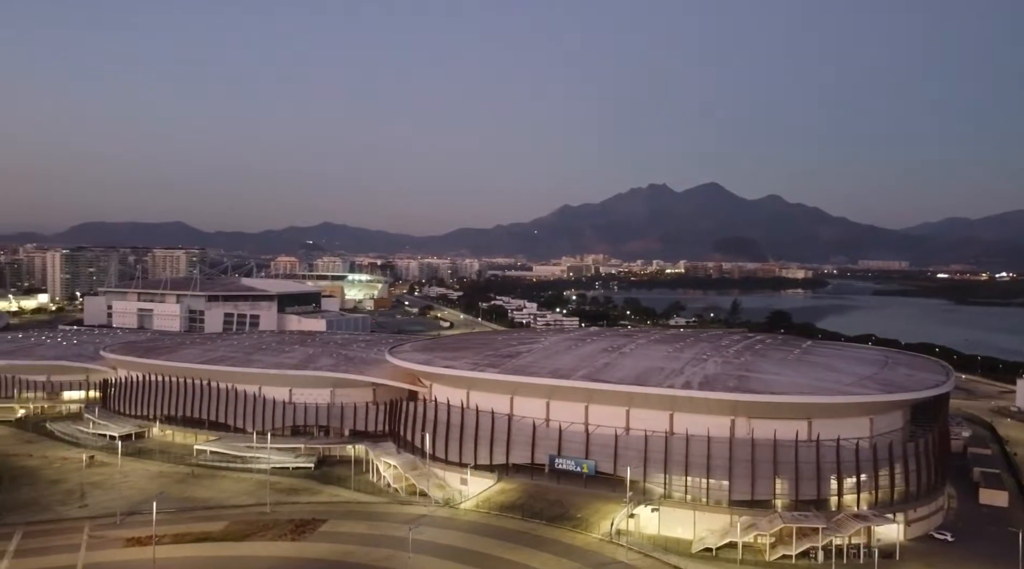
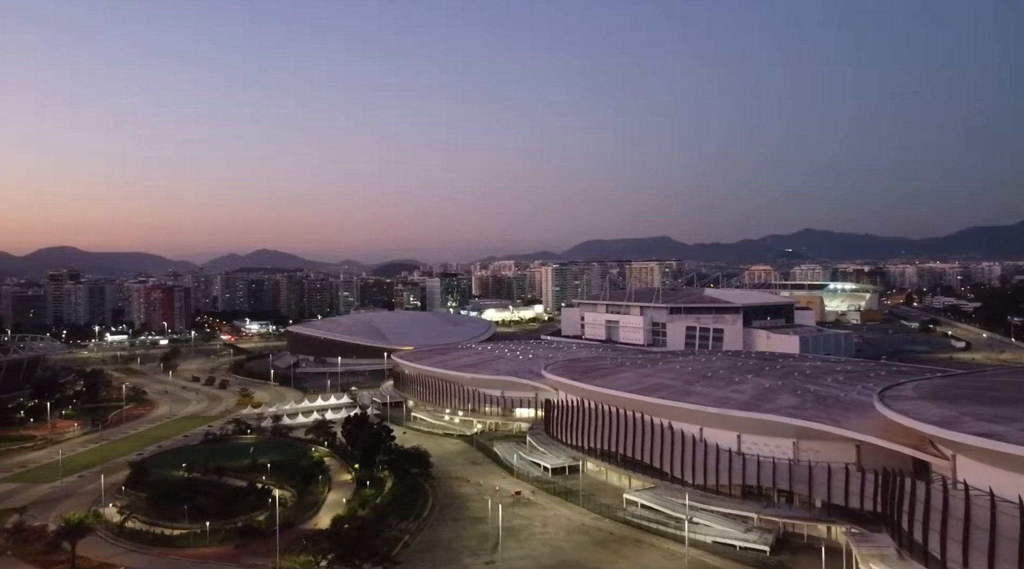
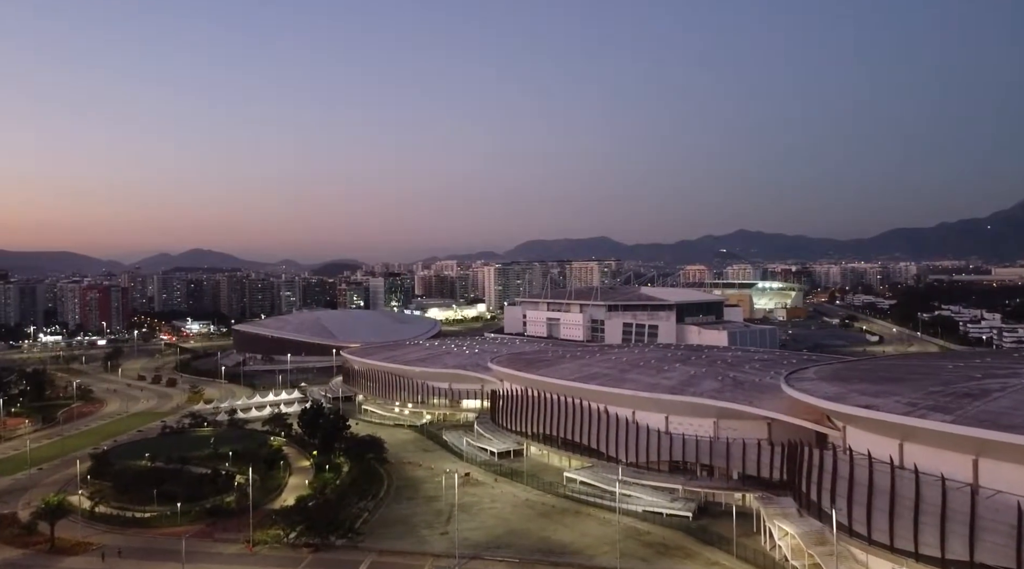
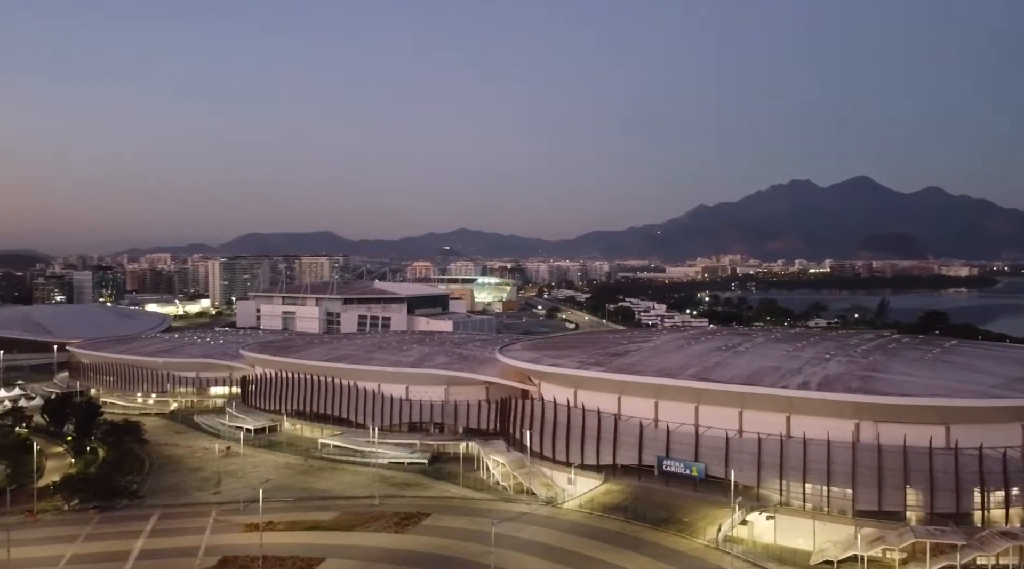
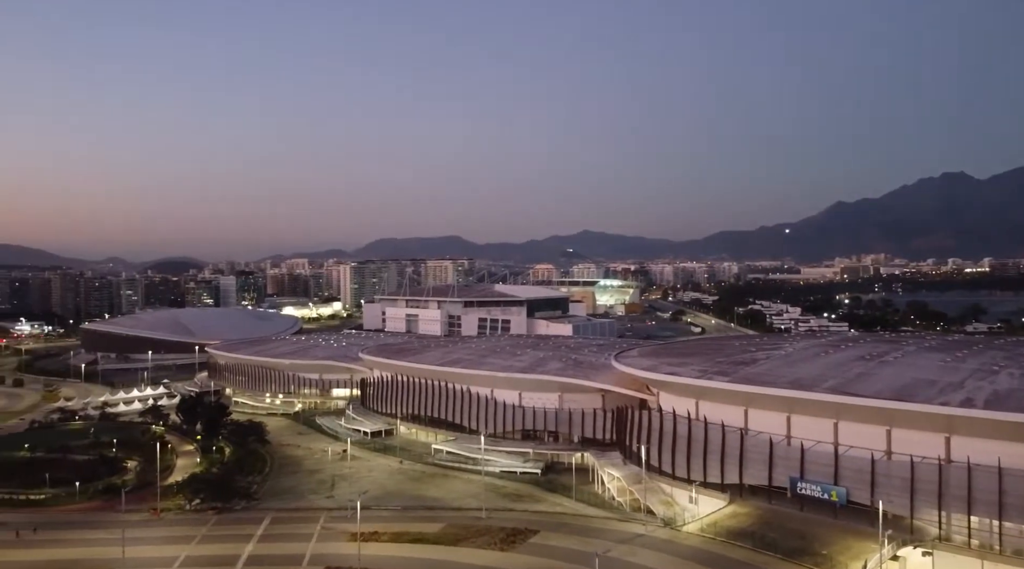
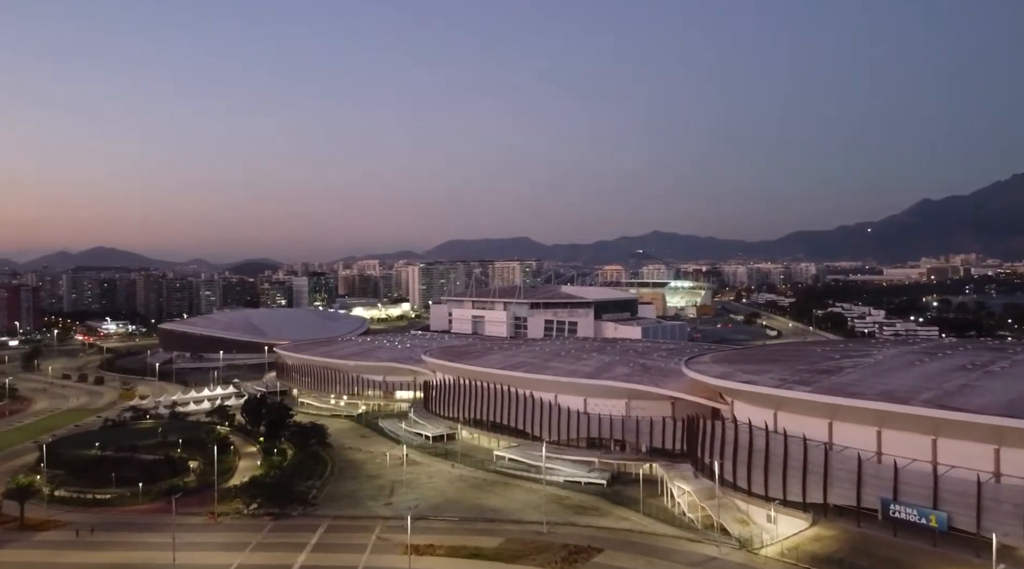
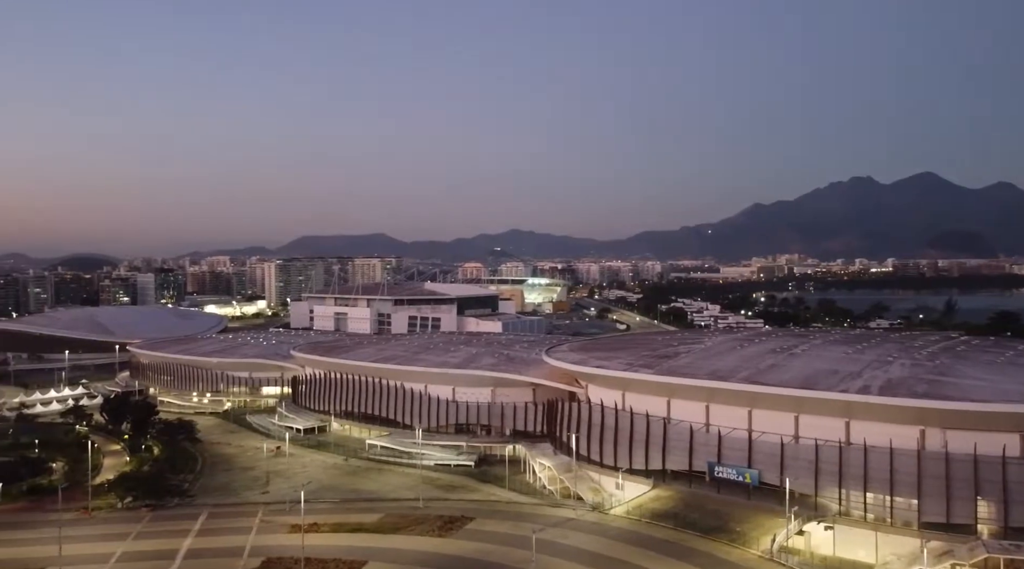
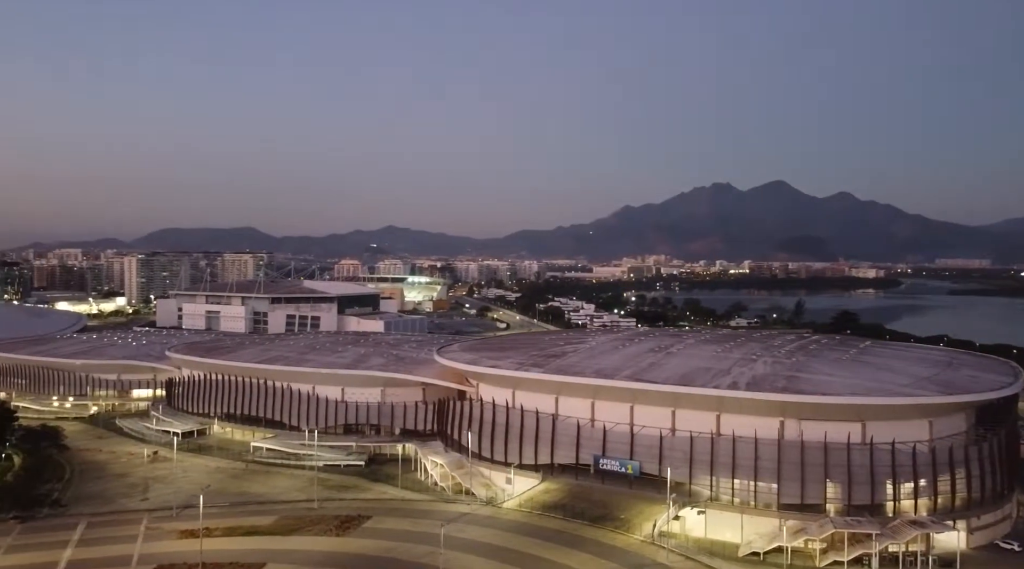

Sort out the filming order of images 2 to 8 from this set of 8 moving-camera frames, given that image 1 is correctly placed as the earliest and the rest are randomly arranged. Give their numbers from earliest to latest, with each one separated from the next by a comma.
8, 4, 7, 5, 6, 3, 2
